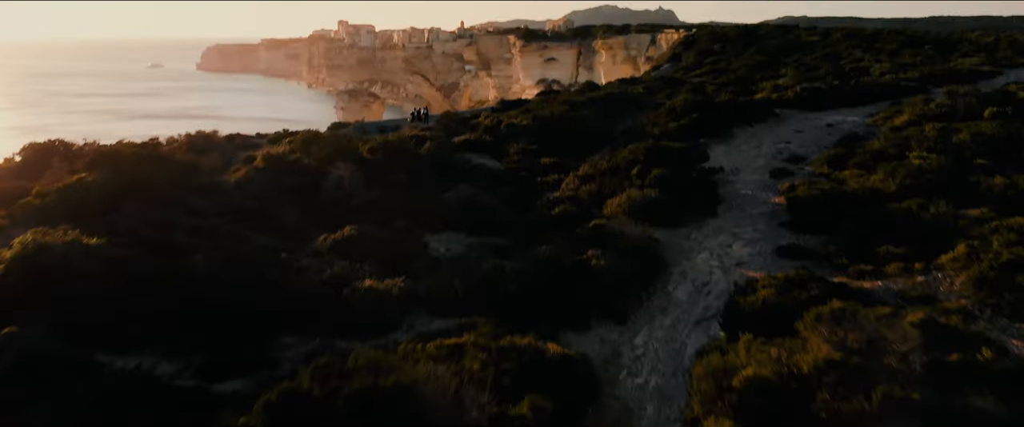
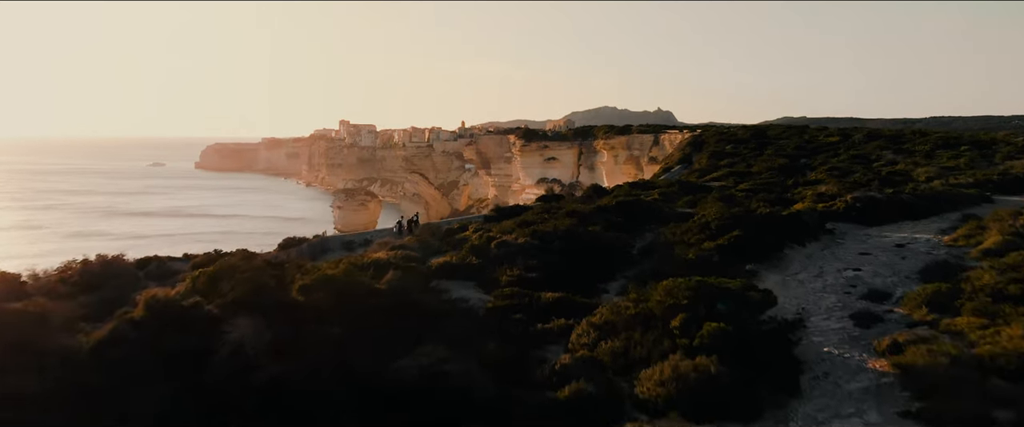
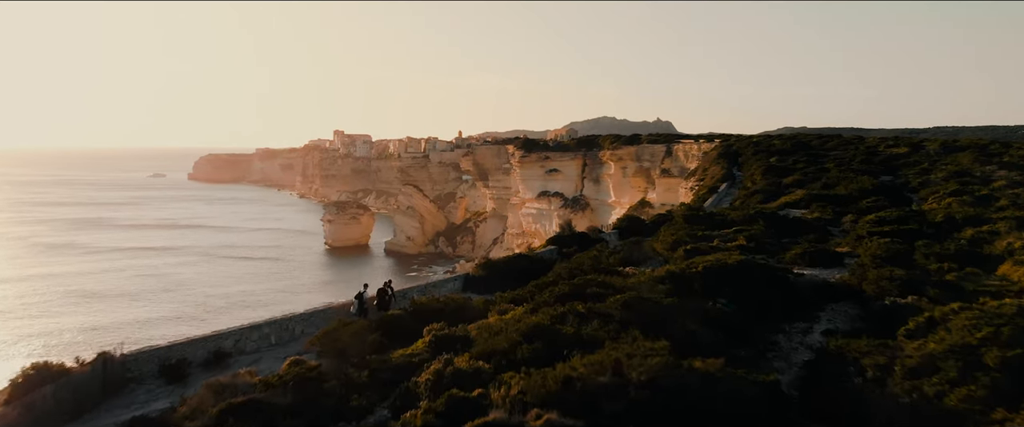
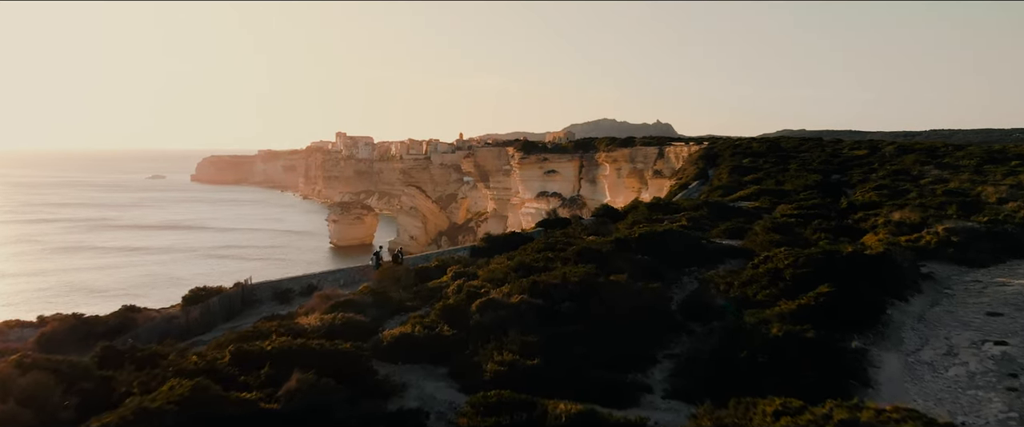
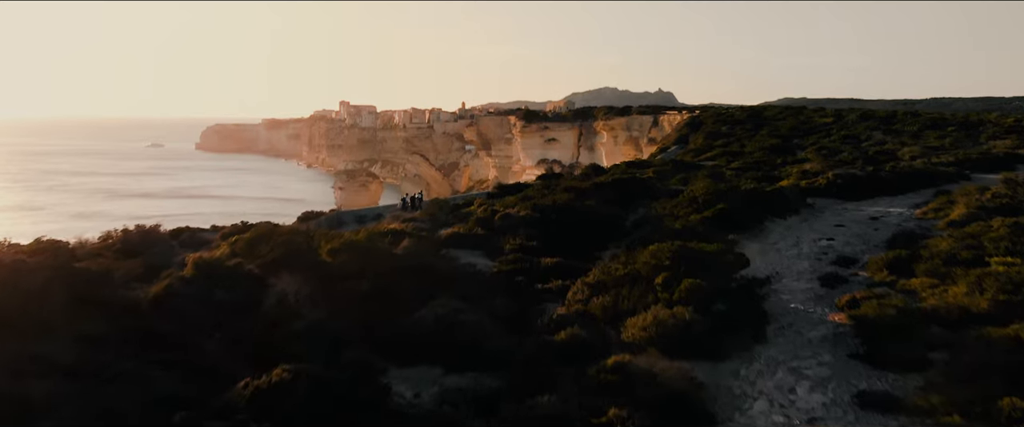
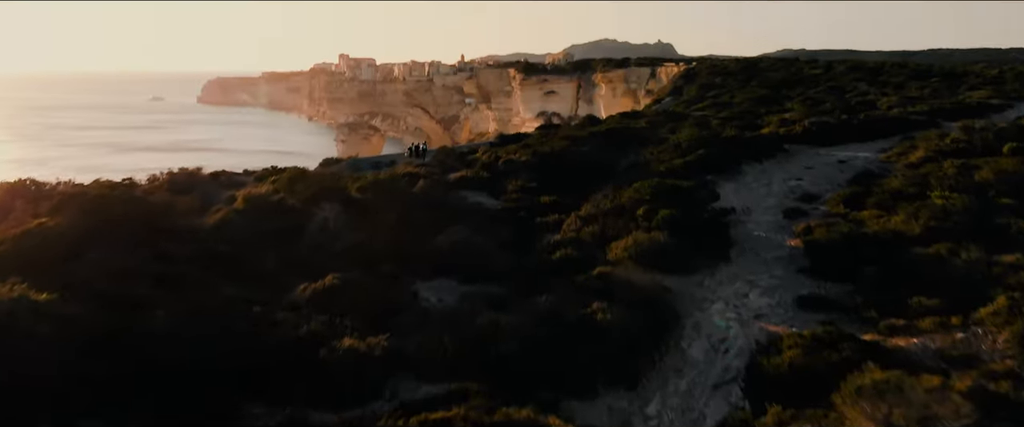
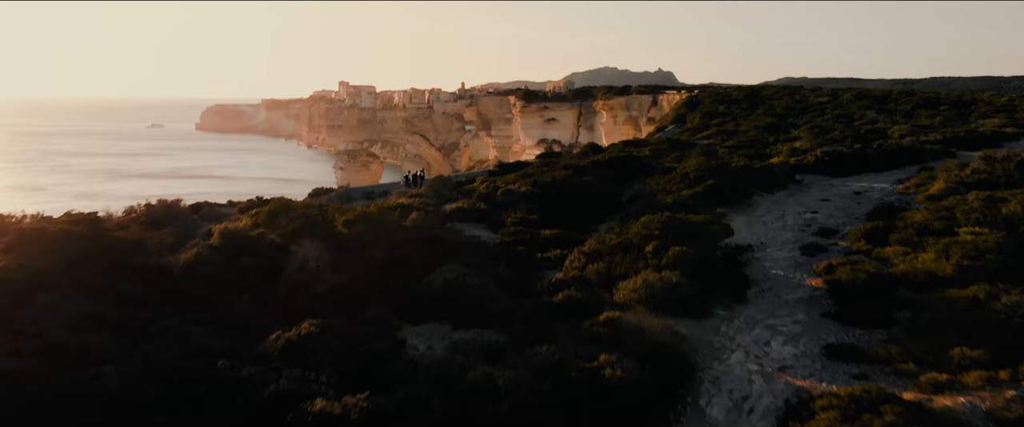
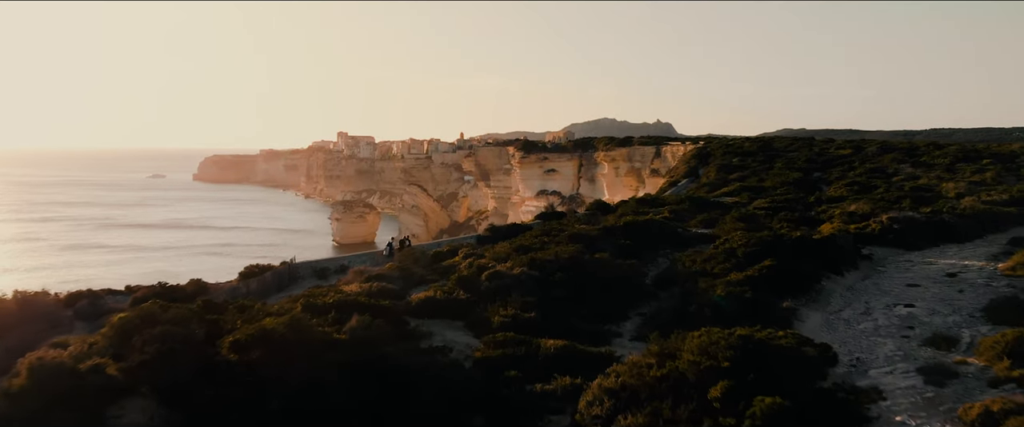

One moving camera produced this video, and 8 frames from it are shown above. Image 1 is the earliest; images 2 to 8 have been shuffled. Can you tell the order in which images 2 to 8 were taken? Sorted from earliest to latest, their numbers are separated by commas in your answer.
6, 7, 5, 2, 8, 4, 3
